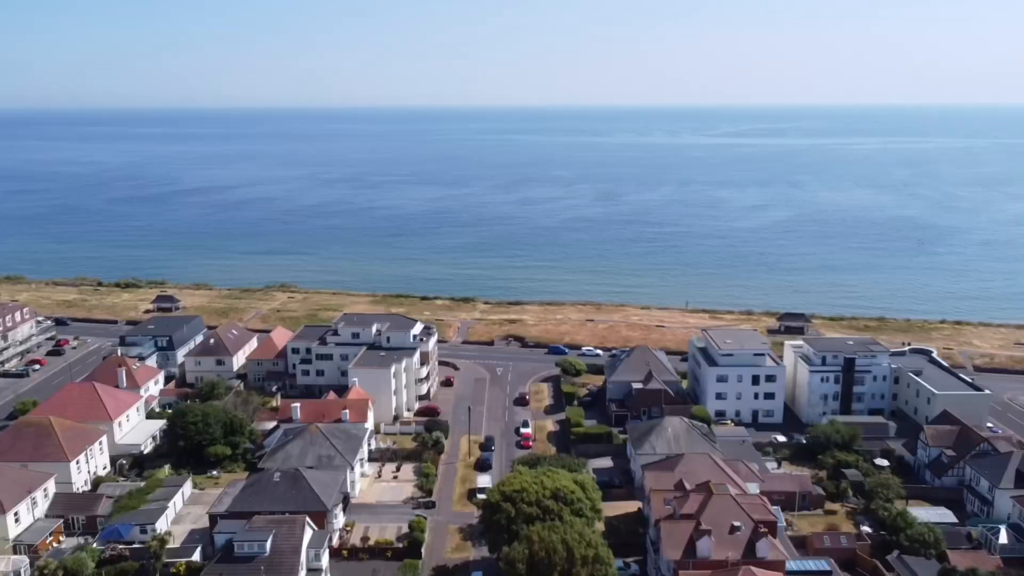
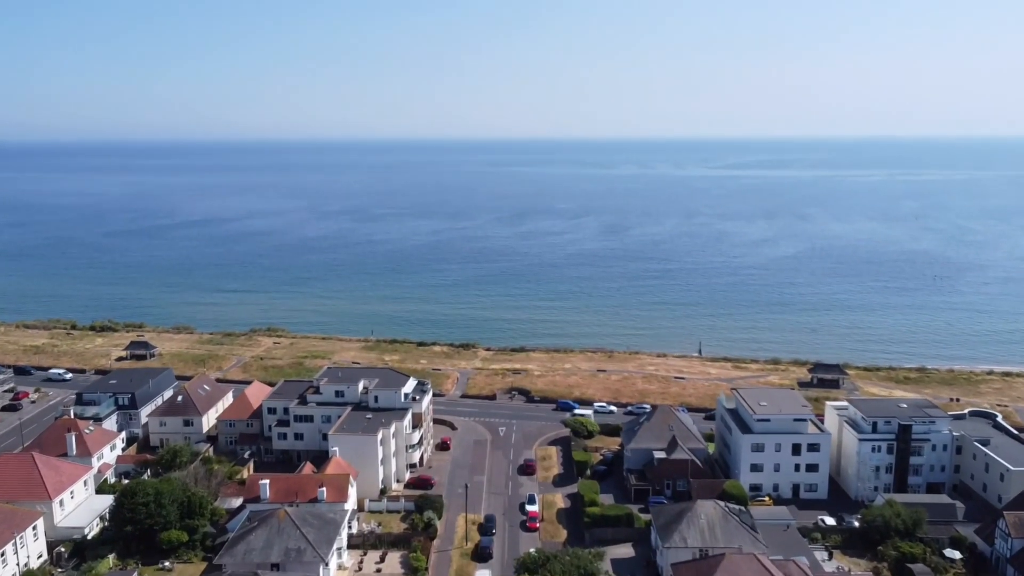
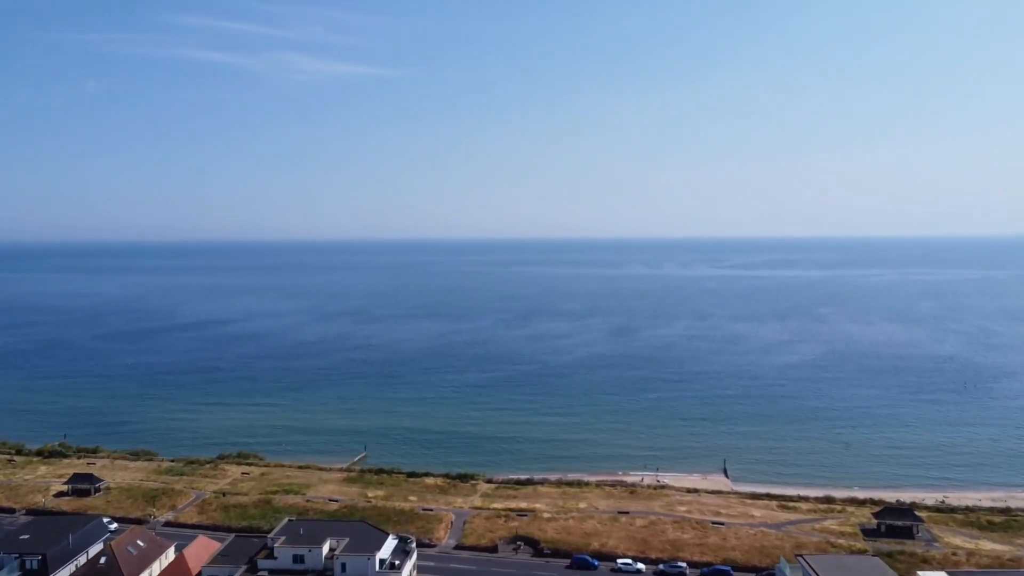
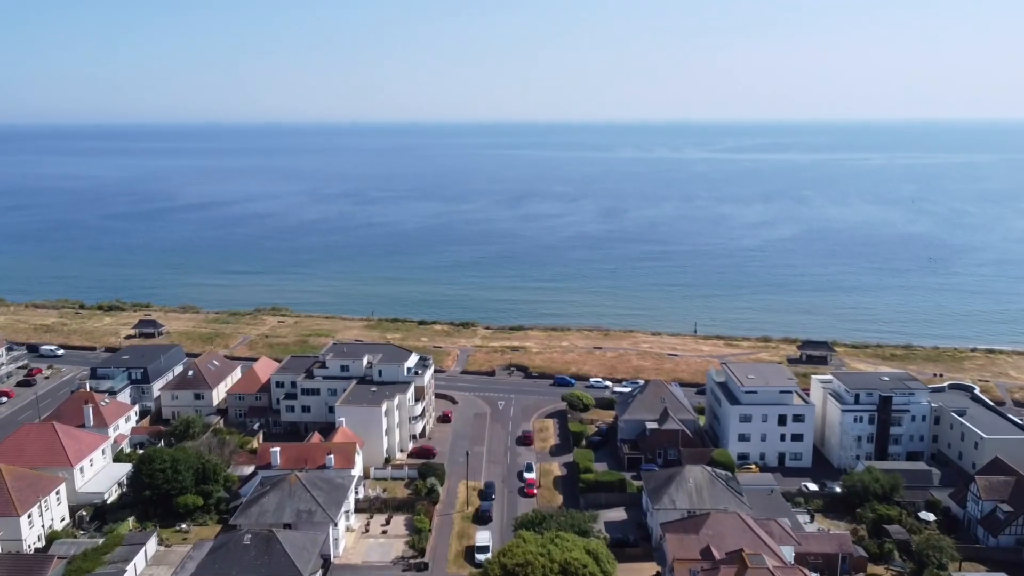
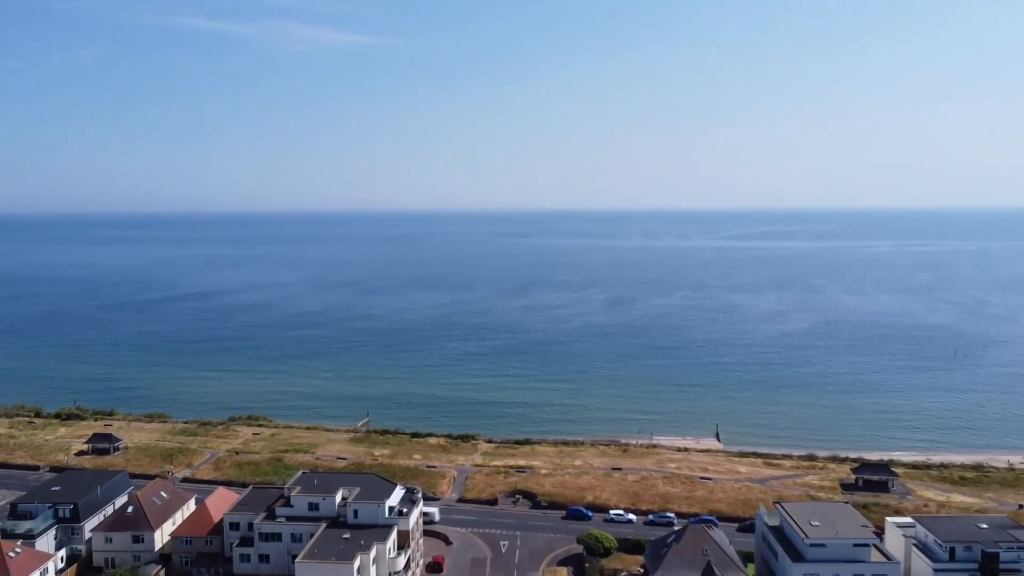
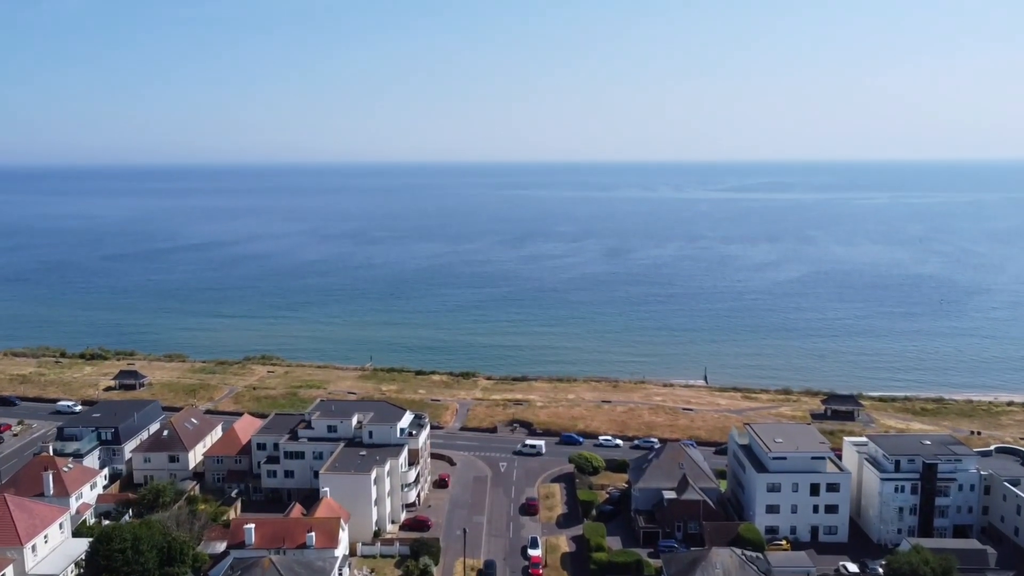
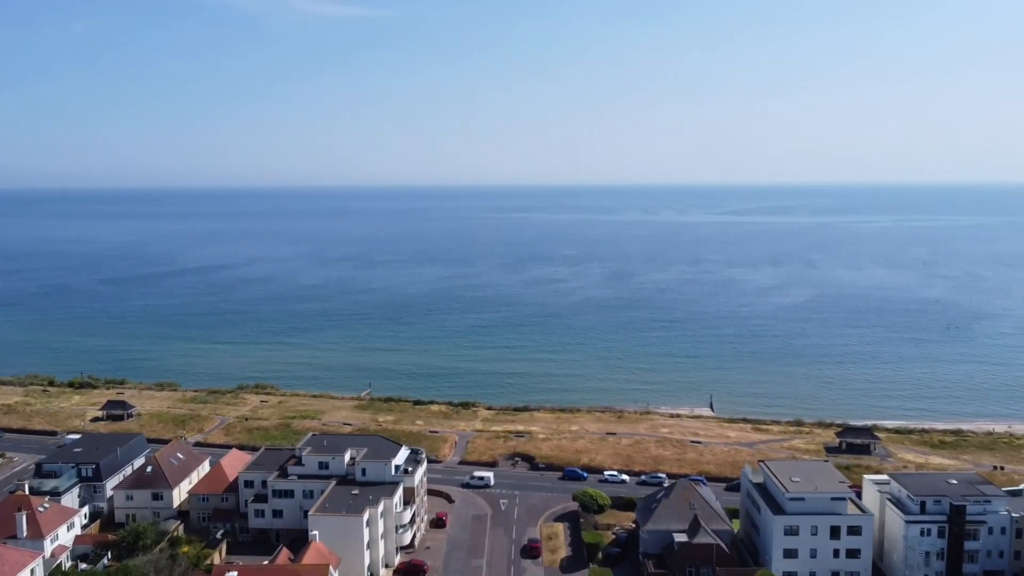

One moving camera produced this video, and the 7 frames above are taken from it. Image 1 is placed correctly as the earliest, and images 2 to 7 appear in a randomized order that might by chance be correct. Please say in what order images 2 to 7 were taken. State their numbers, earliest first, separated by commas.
4, 2, 6, 7, 5, 3
